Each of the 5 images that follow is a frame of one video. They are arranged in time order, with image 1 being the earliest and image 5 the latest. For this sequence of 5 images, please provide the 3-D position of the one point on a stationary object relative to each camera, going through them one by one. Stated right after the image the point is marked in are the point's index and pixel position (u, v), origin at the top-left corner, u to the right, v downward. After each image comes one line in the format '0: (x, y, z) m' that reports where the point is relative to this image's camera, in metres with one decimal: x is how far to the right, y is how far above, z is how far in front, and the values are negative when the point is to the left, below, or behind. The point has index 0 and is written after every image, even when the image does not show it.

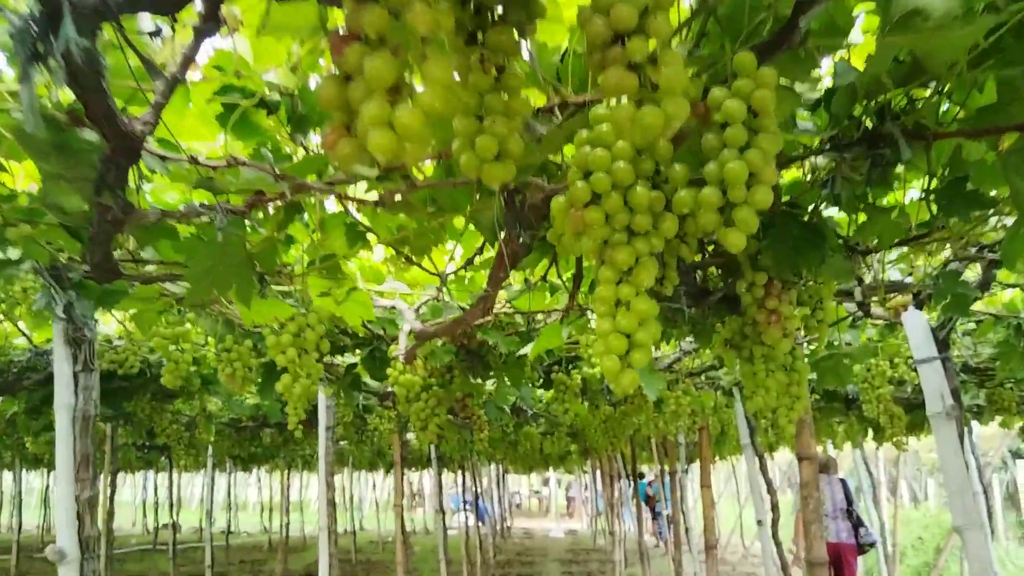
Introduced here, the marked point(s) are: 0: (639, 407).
0: (+0.8, -0.7, +5.8) m
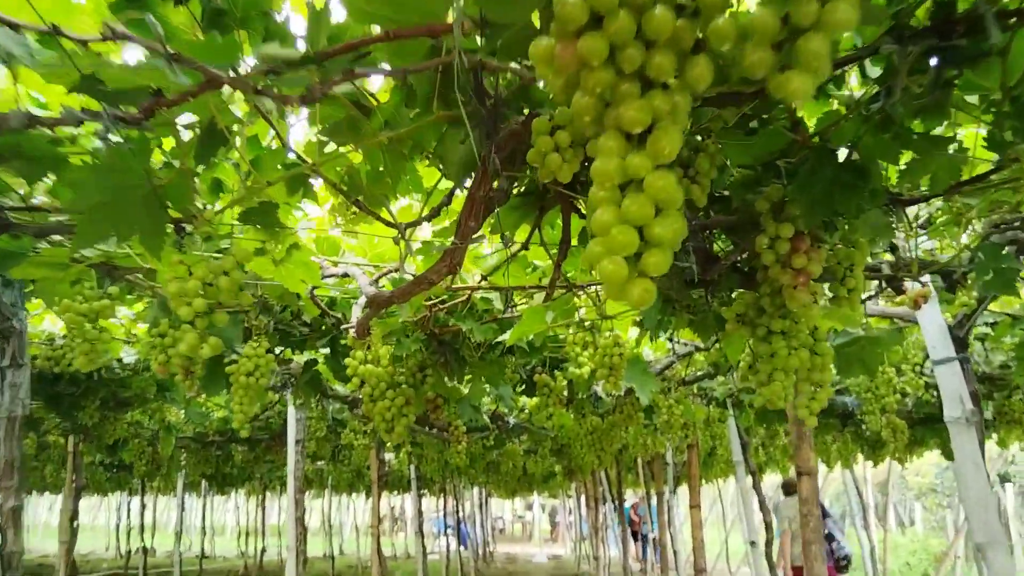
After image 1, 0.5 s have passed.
0: (+0.6, -0.7, +5.4) m
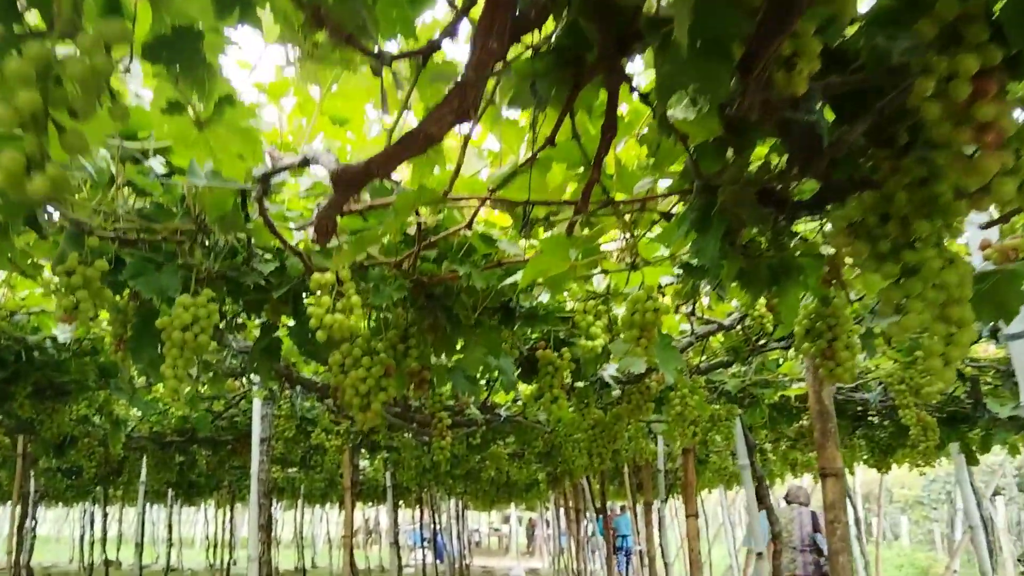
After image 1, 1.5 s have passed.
0: (+0.6, -0.6, +4.7) m
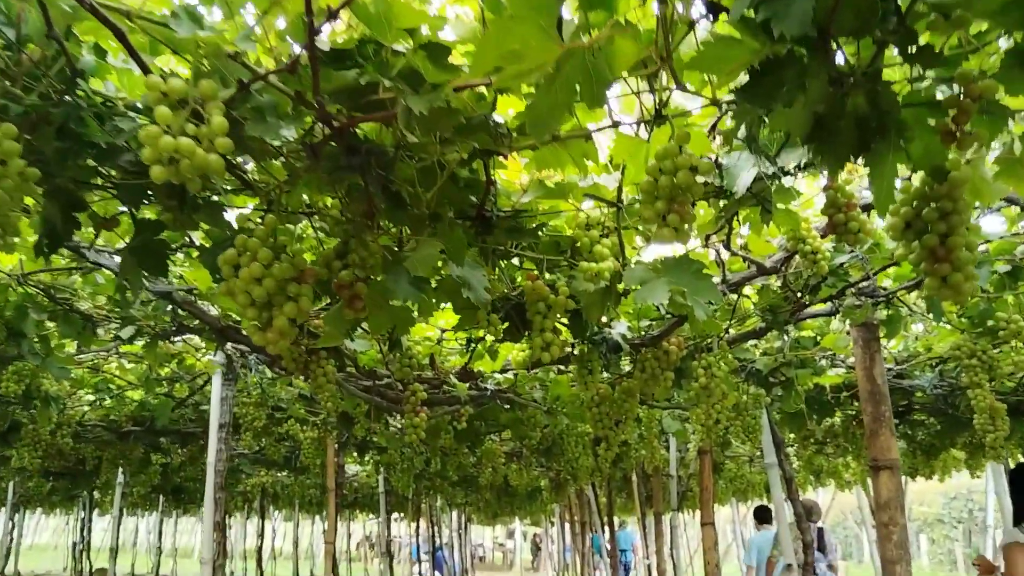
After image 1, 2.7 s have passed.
0: (+0.6, -0.3, +3.8) m
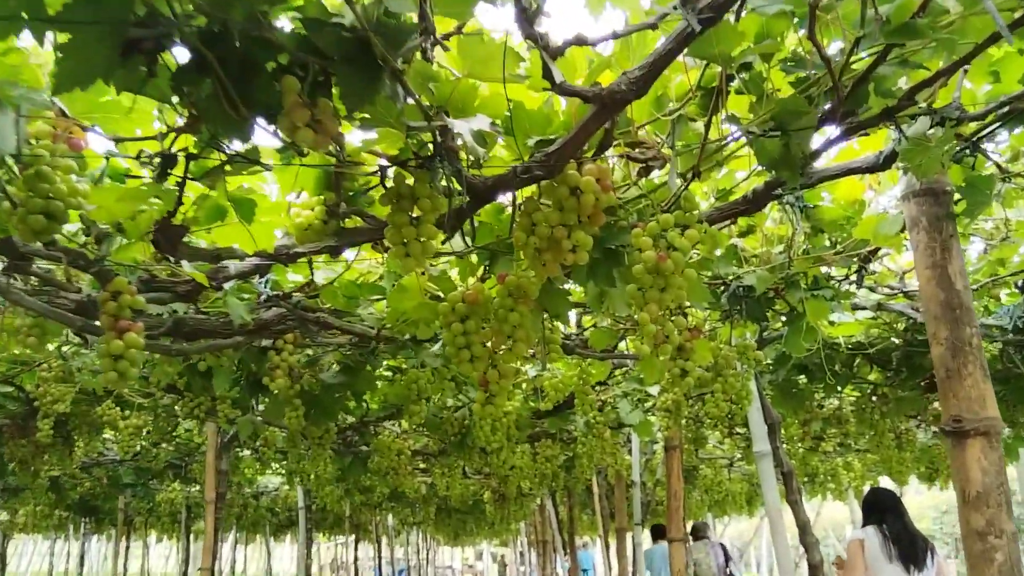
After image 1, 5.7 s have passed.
0: (+0.1, +0.1, +1.9) m
